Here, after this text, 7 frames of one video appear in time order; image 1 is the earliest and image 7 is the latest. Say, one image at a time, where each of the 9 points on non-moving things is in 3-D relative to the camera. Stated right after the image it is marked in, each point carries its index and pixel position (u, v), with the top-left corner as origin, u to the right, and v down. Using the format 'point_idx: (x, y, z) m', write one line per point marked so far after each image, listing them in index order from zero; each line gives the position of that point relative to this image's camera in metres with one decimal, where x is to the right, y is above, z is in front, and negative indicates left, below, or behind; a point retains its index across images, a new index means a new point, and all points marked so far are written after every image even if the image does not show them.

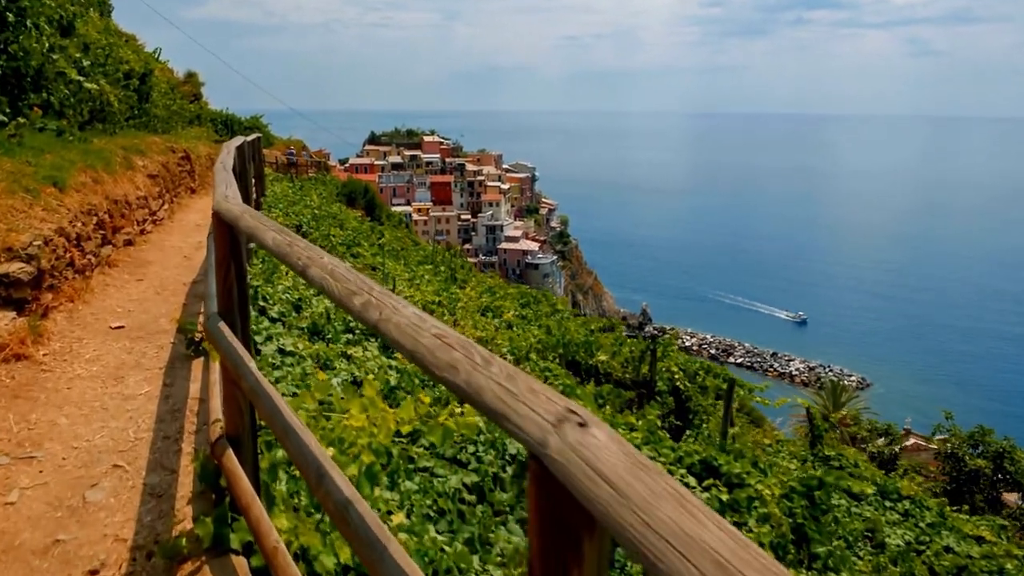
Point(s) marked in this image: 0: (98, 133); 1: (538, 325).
0: (-5.7, +2.1, +11.5) m
1: (+0.5, -0.7, +15.1) m
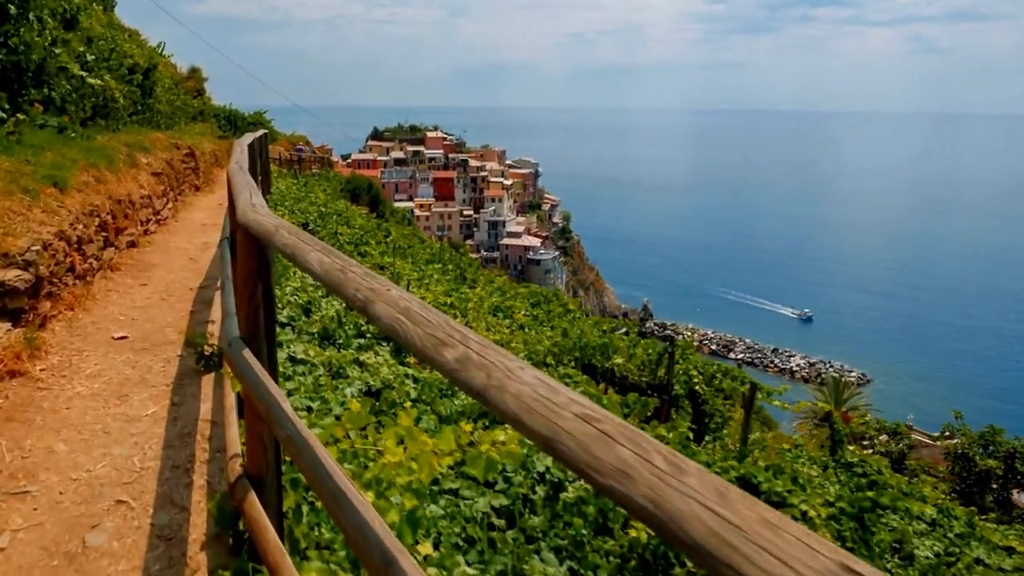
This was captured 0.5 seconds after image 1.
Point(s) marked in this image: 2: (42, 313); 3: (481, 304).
0: (-5.5, +2.1, +11.1) m
1: (+0.7, -0.7, +14.7) m
2: (-3.0, -0.2, +5.3) m
3: (-0.6, -0.3, +14.8) m
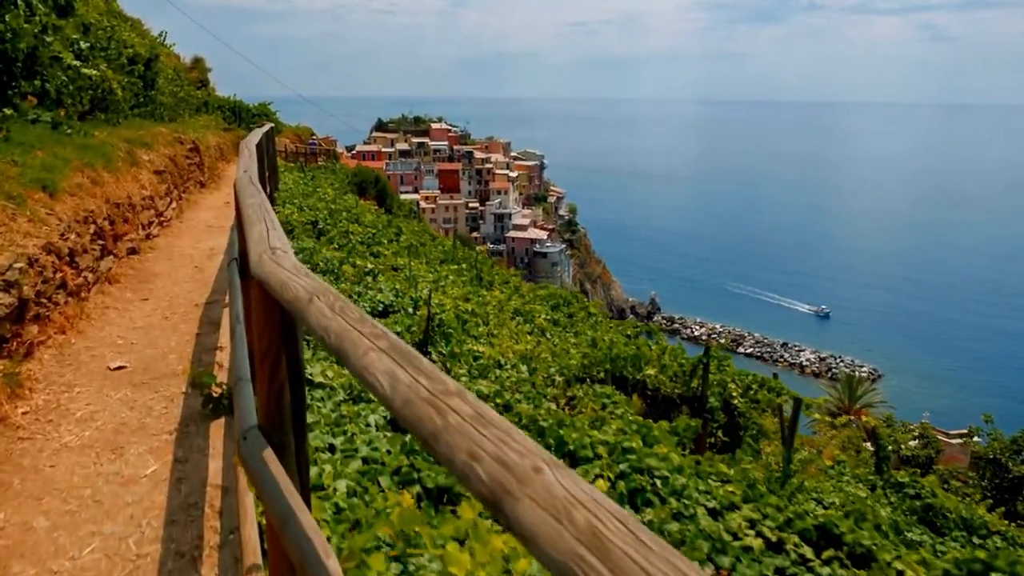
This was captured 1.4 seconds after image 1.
0: (-5.2, +2.0, +10.4) m
1: (+1.0, -0.8, +14.0) m
2: (-2.7, -0.3, +4.6) m
3: (-0.2, -0.4, +14.1) m
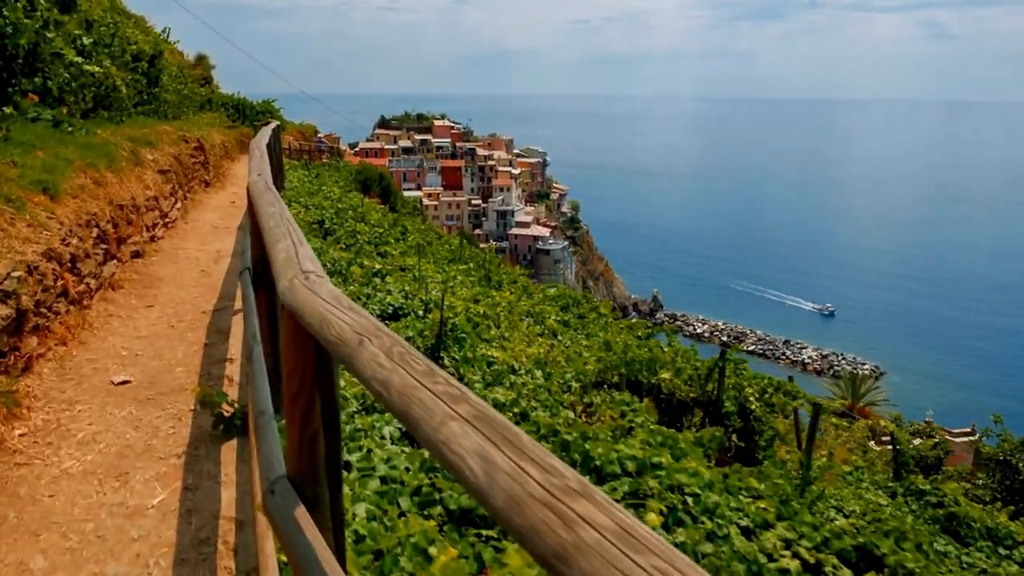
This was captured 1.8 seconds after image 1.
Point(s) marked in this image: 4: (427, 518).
0: (-5.0, +2.0, +10.1) m
1: (+1.2, -0.8, +13.7) m
2: (-2.6, -0.3, +4.4) m
3: (0.0, -0.4, +13.8) m
4: (-0.4, -1.2, +4.3) m
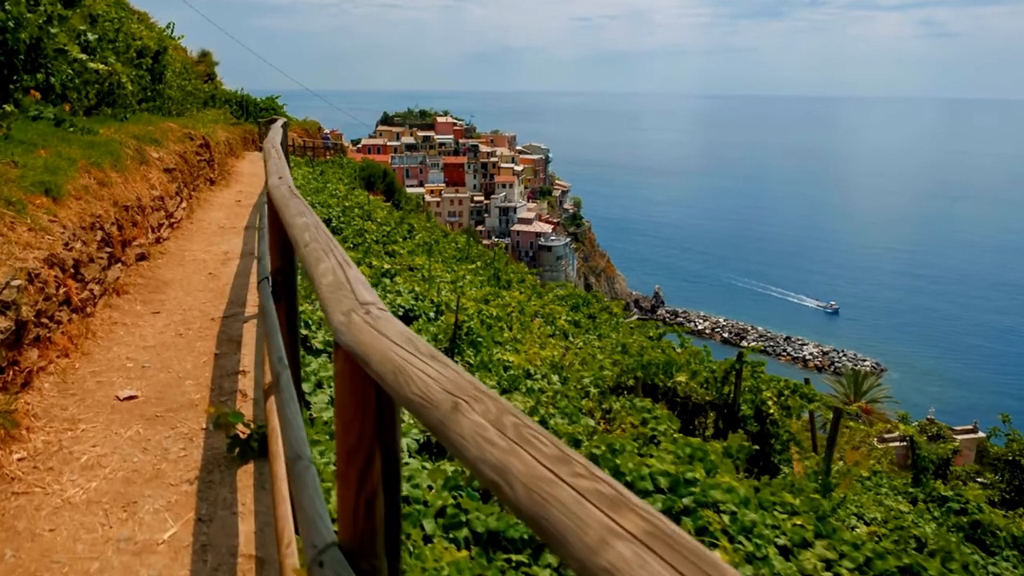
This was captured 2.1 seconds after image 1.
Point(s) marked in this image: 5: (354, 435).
0: (-4.8, +2.0, +9.9) m
1: (+1.4, -0.8, +13.5) m
2: (-2.4, -0.4, +4.1) m
3: (+0.2, -0.4, +13.5) m
4: (-0.3, -1.2, +4.1) m
5: (-0.3, -0.2, +1.4) m
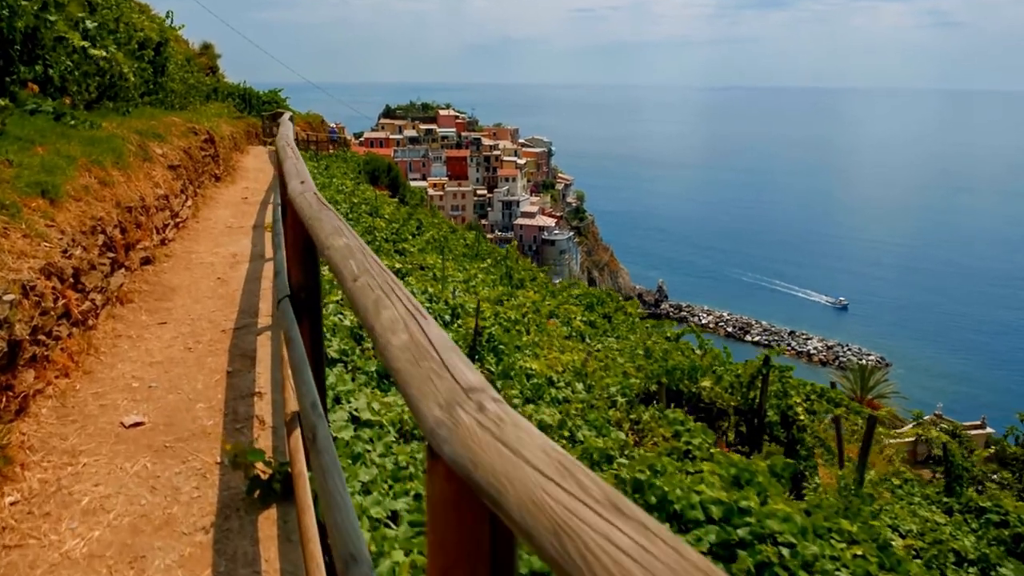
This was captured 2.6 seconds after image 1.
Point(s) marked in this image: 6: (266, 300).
0: (-4.6, +2.0, +9.4) m
1: (+1.6, -0.8, +13.1) m
2: (-2.2, -0.5, +3.7) m
3: (+0.4, -0.4, +13.1) m
4: (-0.1, -1.3, +3.6) m
5: (-0.1, -0.3, +1.0) m
6: (-1.8, -0.1, +5.9) m
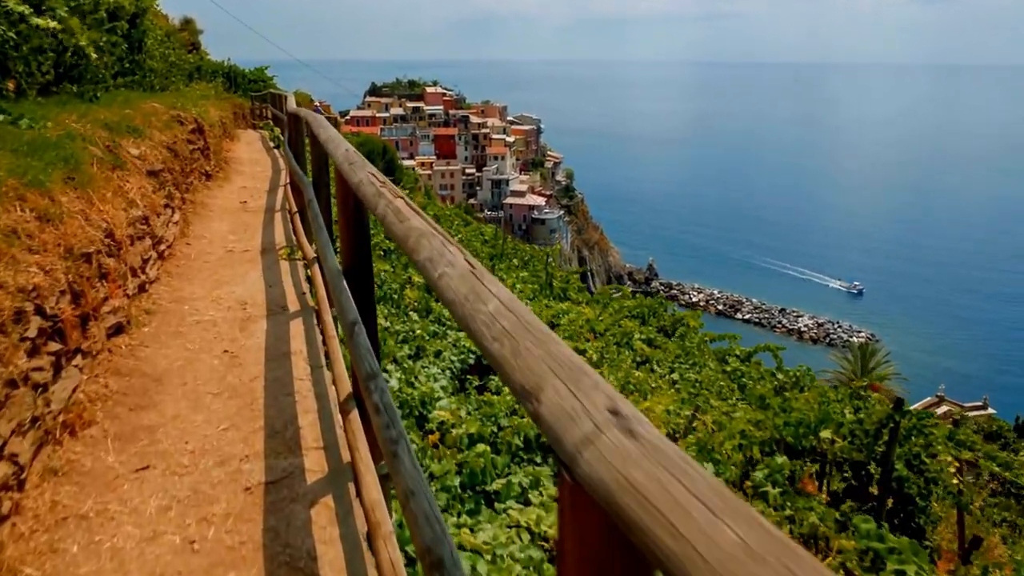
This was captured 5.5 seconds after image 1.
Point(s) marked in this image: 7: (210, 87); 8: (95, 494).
0: (-3.8, +1.6, +7.1) m
1: (+2.4, -1.0, +10.9) m
2: (-1.3, -1.0, +1.5) m
3: (+1.1, -0.6, +11.0) m
4: (+0.8, -1.8, +1.5) m
5: (+0.9, -0.9, -1.2) m
6: (-0.9, -0.5, +3.8) m
7: (-7.1, +4.8, +19.6) m
8: (-1.5, -0.7, +3.0) m
